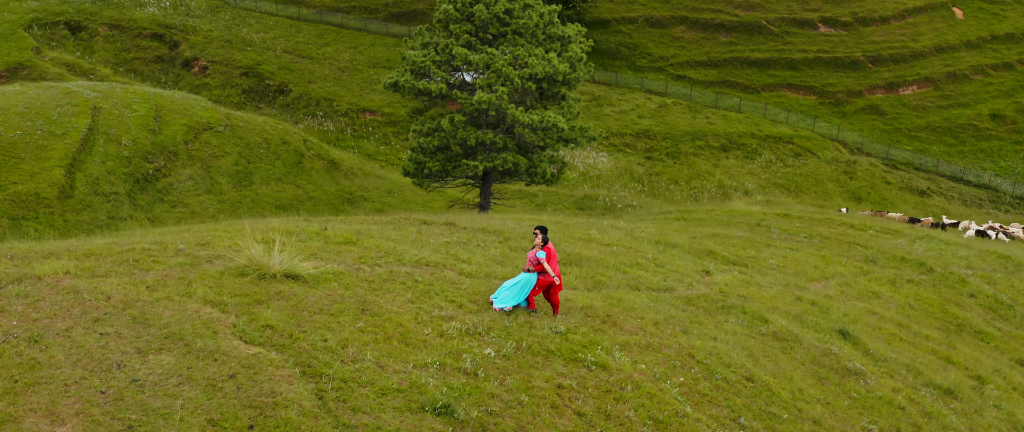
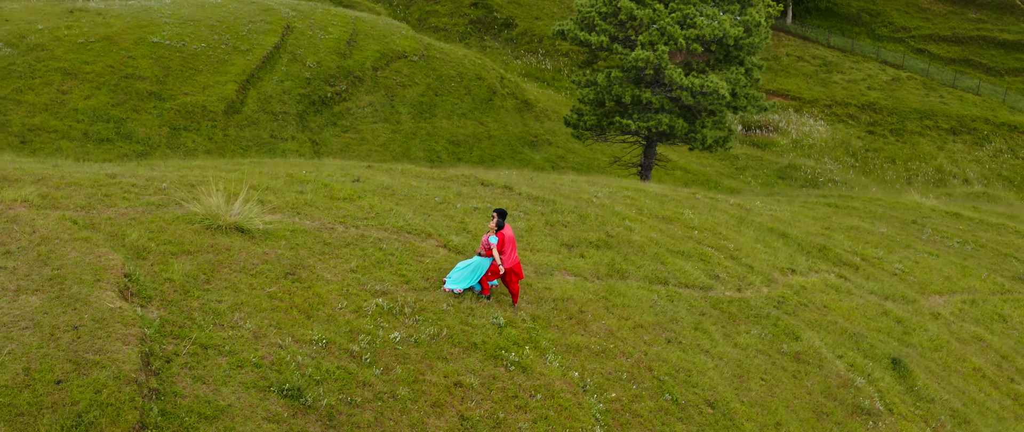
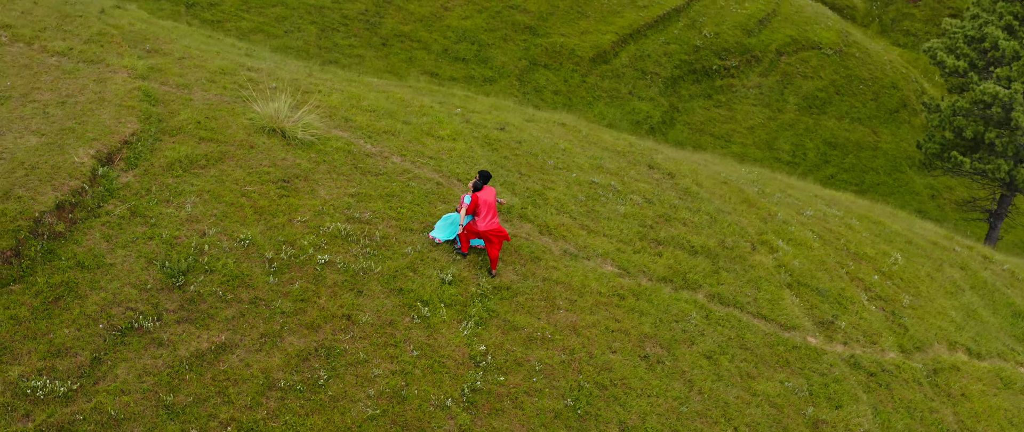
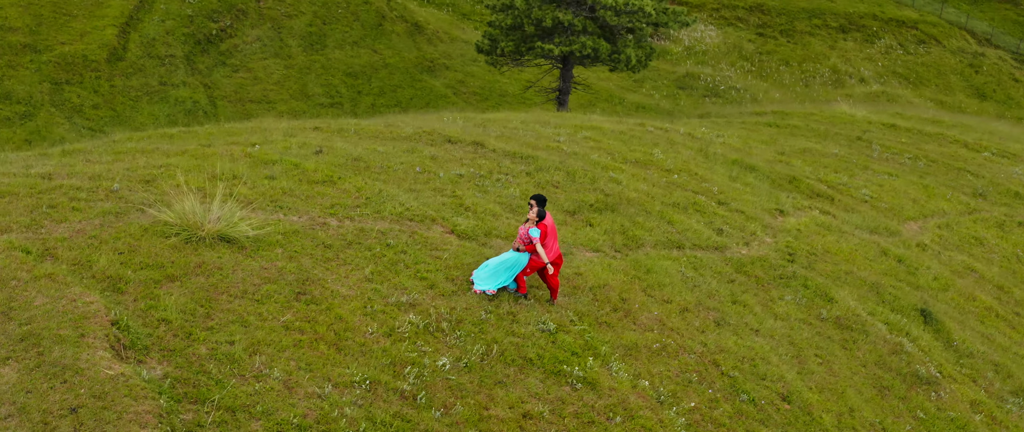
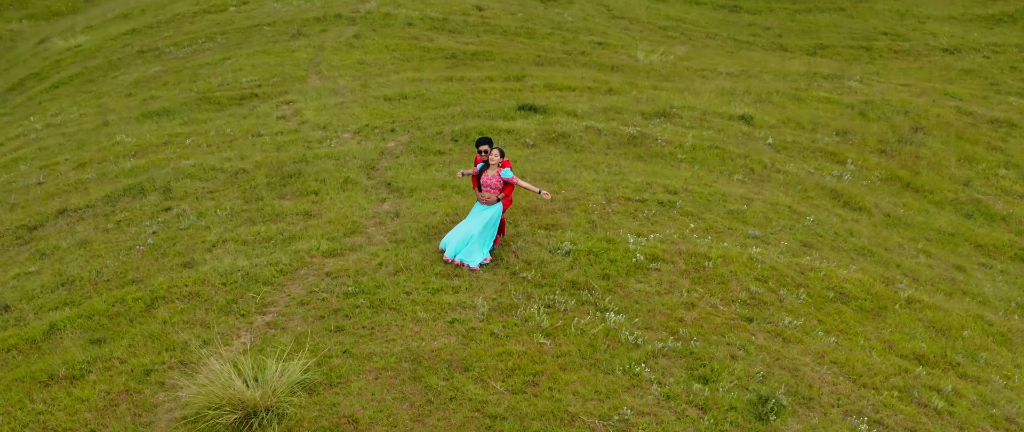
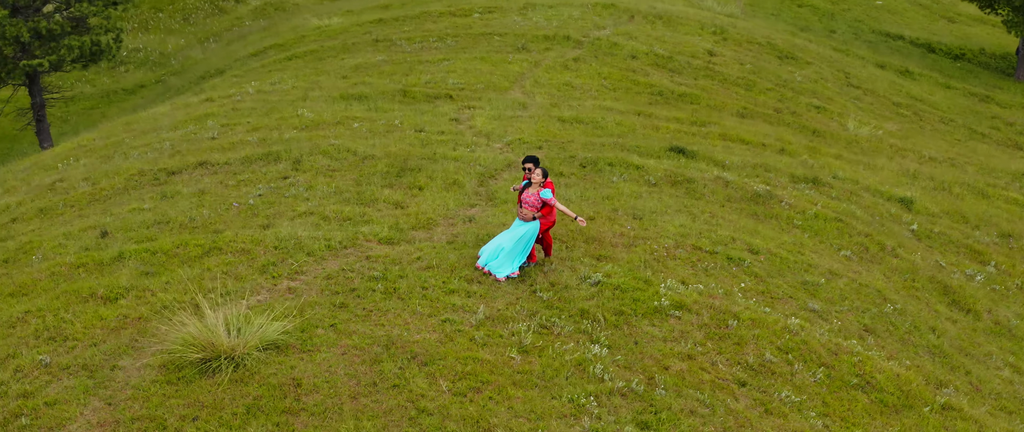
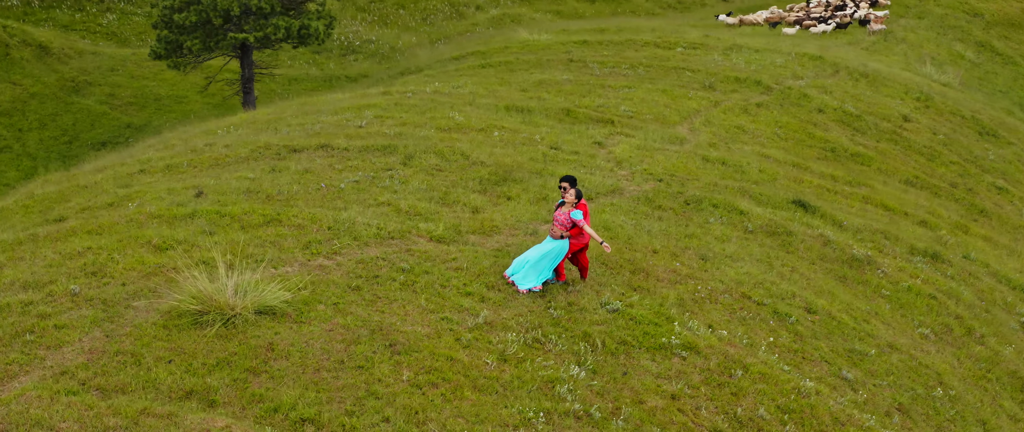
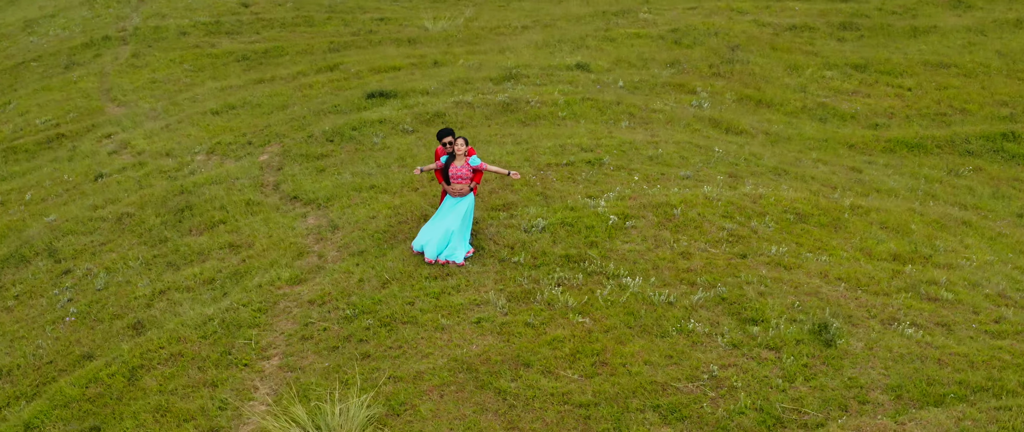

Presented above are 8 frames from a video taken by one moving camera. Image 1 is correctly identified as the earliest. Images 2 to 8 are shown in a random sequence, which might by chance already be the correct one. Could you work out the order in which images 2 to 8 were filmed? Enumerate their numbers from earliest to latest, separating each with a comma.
2, 8, 5, 6, 7, 4, 3
